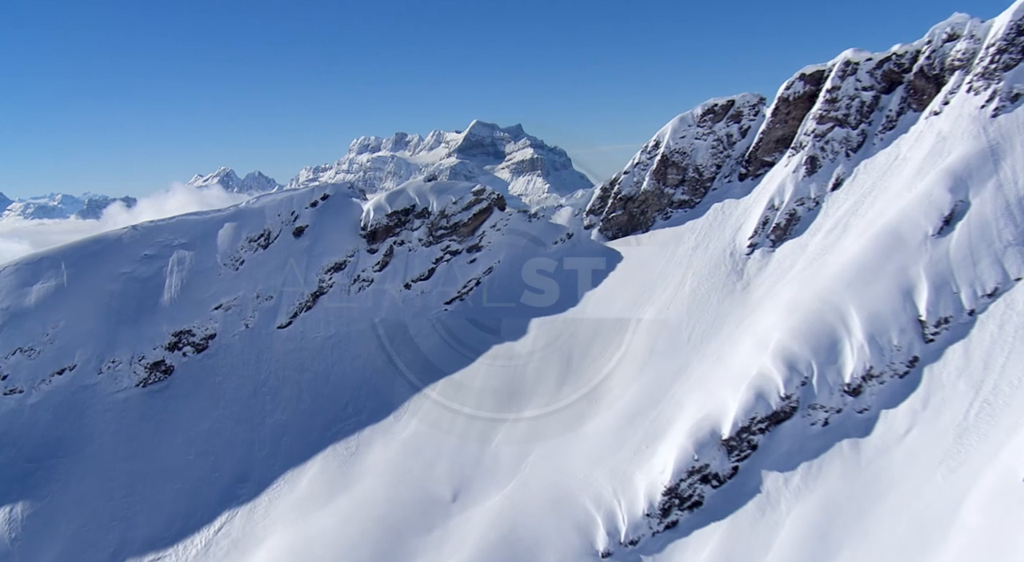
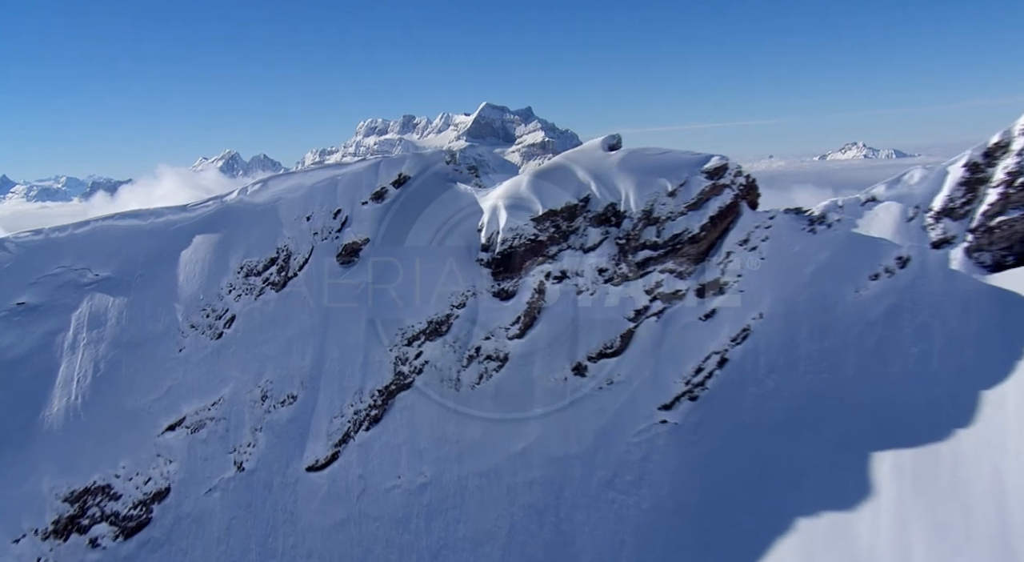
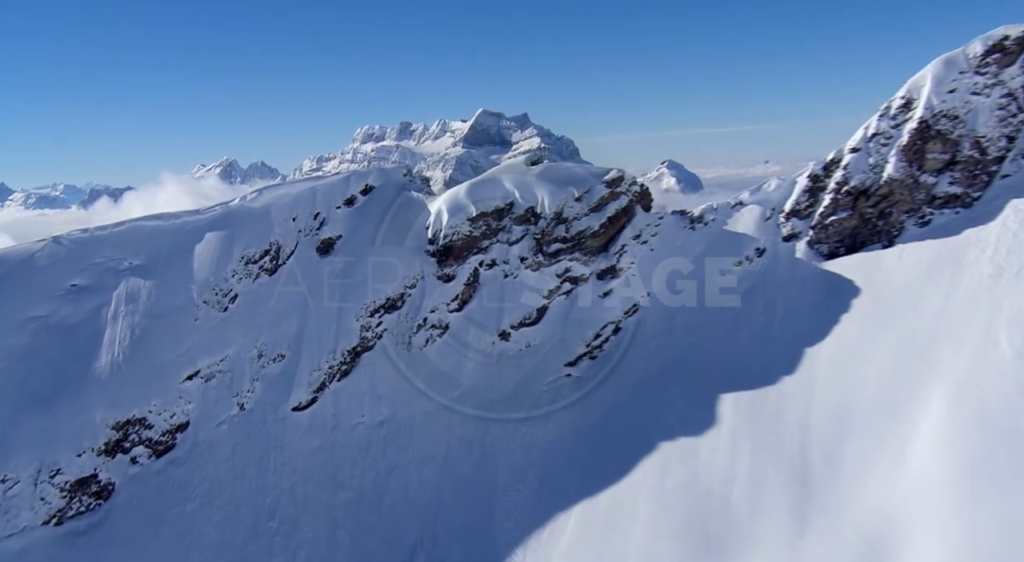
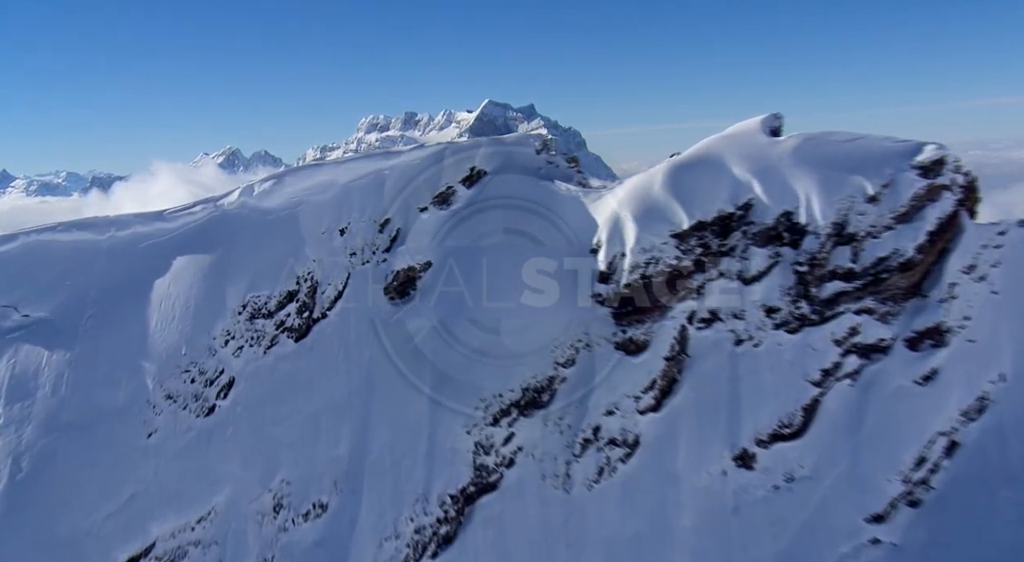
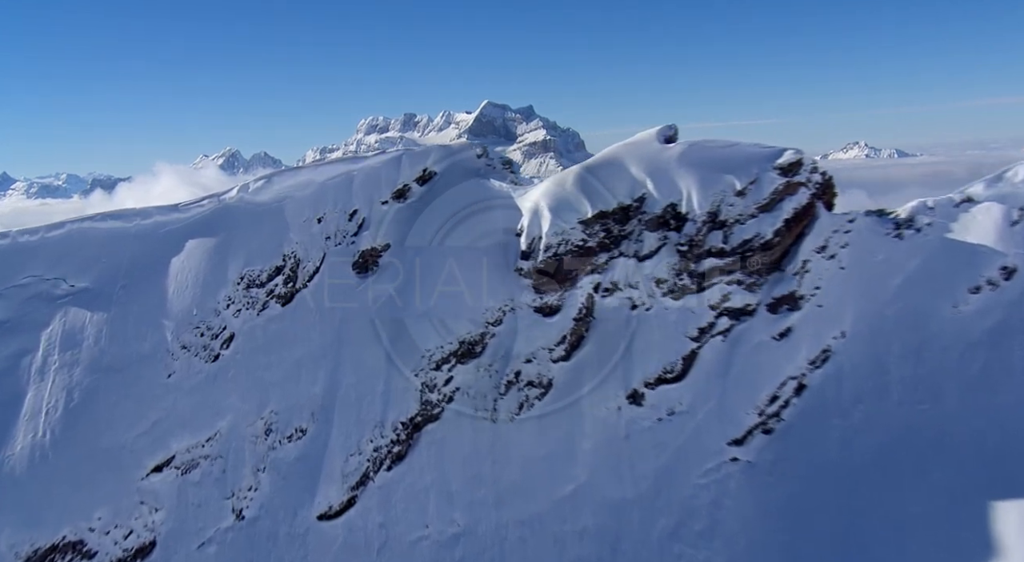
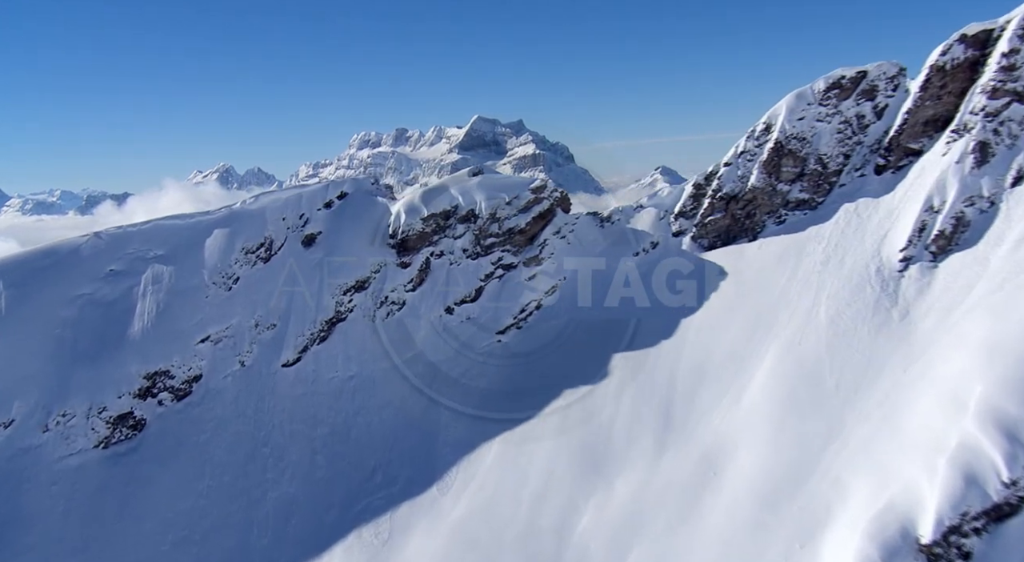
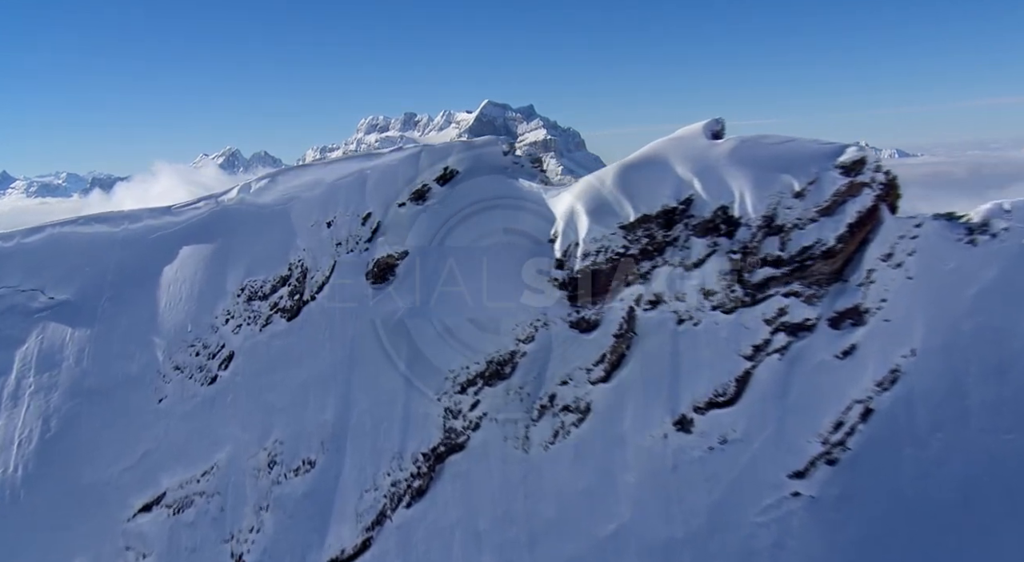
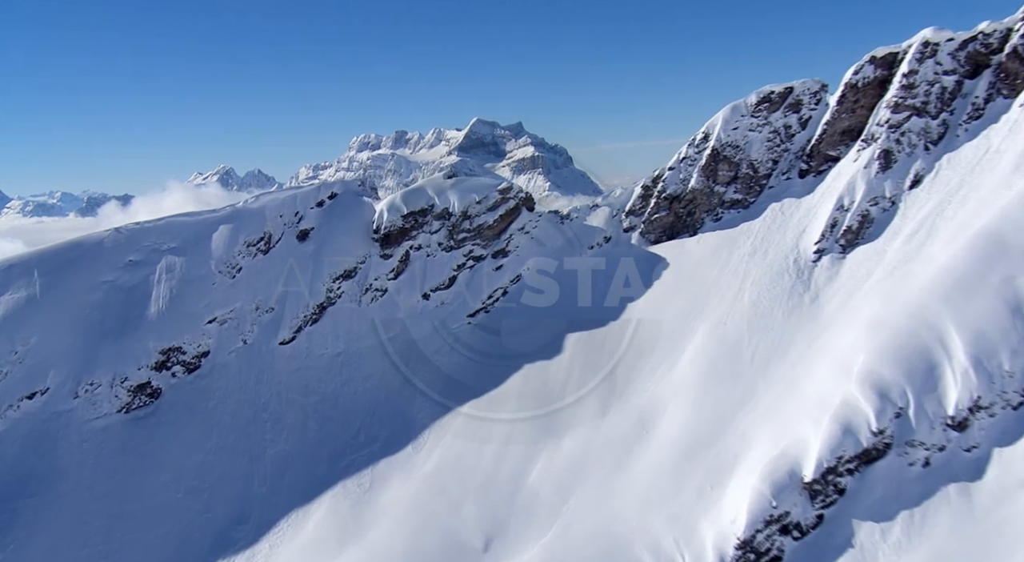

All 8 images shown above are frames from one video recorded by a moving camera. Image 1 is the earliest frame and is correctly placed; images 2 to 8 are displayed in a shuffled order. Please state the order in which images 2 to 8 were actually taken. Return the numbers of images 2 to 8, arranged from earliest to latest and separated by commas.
8, 6, 3, 2, 5, 7, 4
